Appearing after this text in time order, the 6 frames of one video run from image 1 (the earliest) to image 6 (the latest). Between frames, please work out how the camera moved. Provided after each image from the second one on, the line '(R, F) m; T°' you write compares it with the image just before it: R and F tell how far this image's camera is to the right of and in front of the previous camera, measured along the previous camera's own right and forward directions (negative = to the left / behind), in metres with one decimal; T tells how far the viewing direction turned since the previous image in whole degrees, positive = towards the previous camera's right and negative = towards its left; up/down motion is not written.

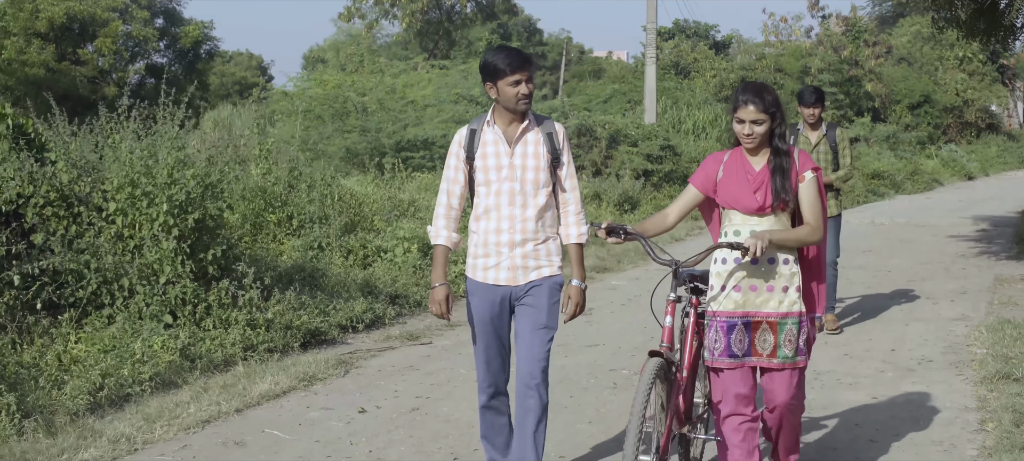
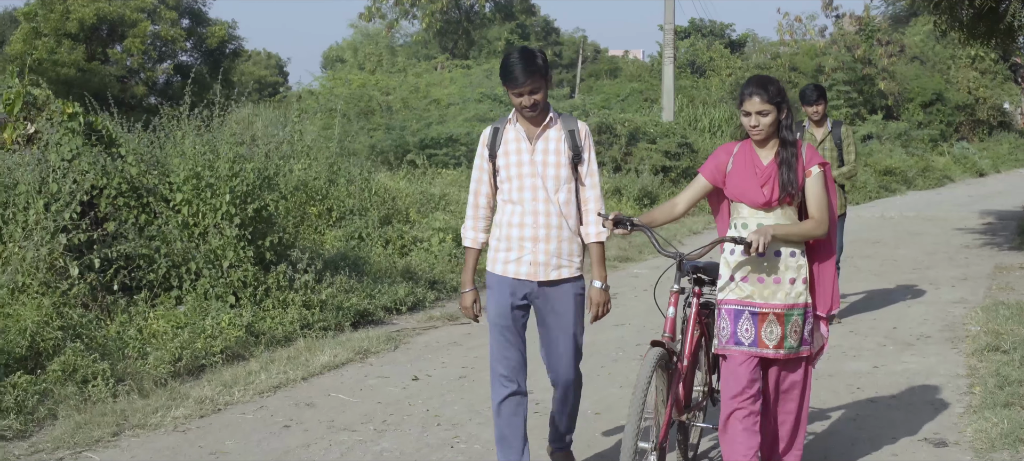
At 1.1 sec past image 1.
(-0.1, -0.6) m; -1°
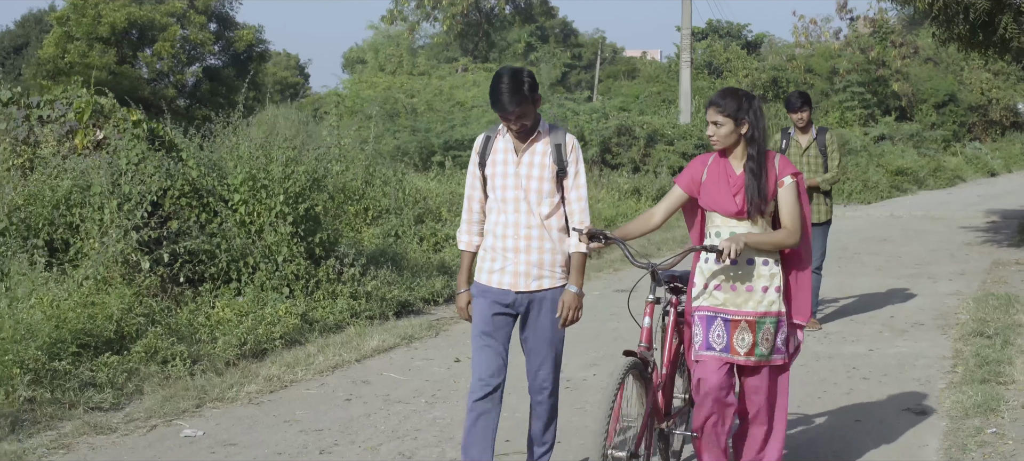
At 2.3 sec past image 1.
(-0.1, -0.6) m; -1°
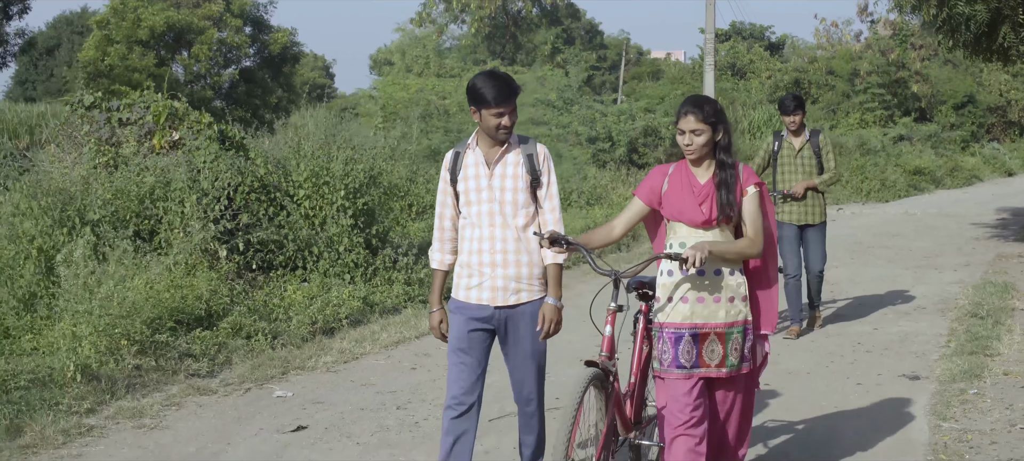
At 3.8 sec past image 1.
(-0.1, -0.7) m; -1°
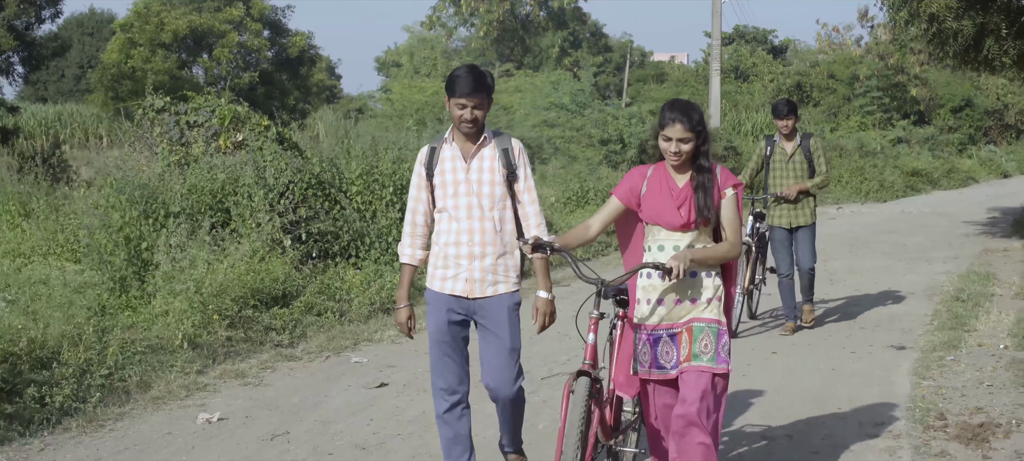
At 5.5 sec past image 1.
(-0.3, -0.9) m; 0°
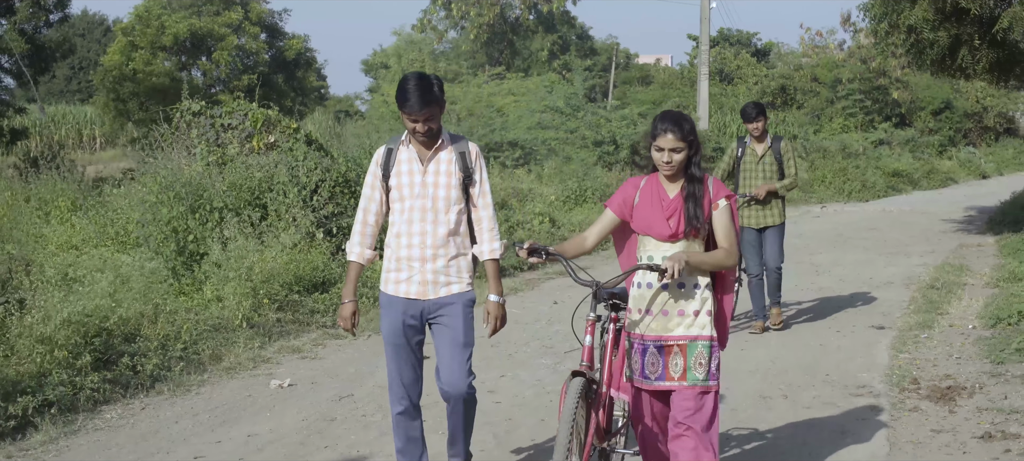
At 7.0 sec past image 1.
(-0.3, -0.8) m; +1°
